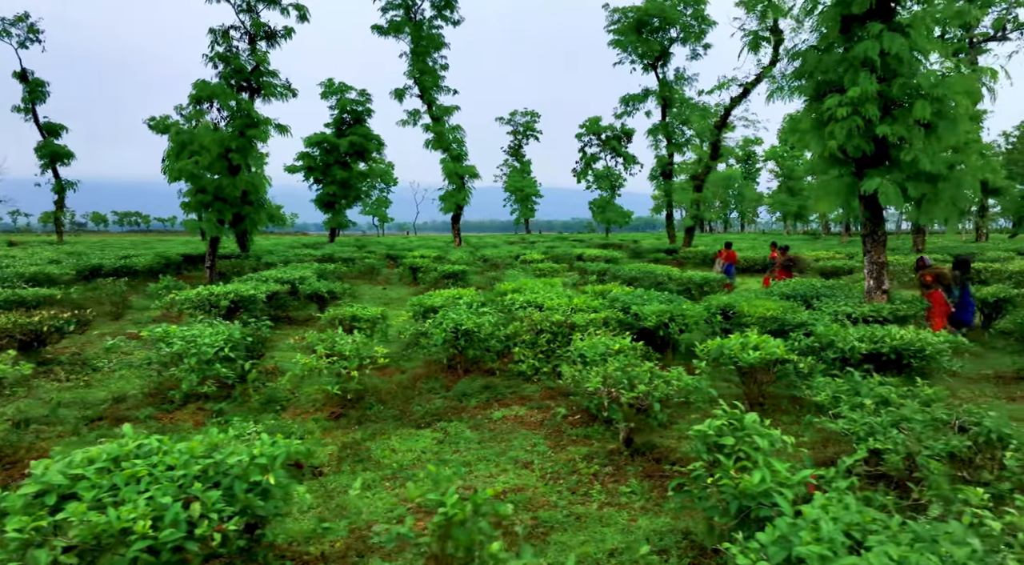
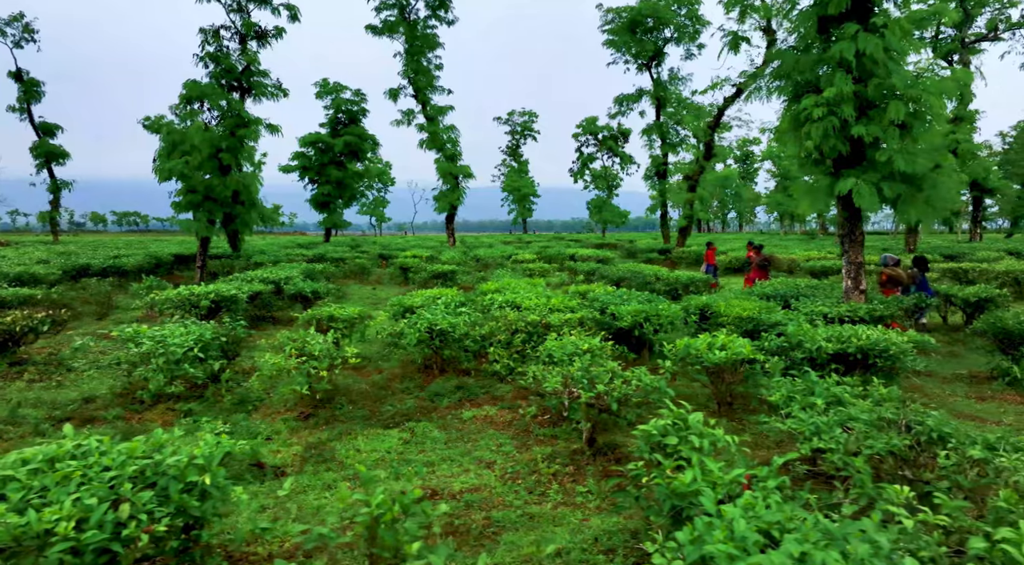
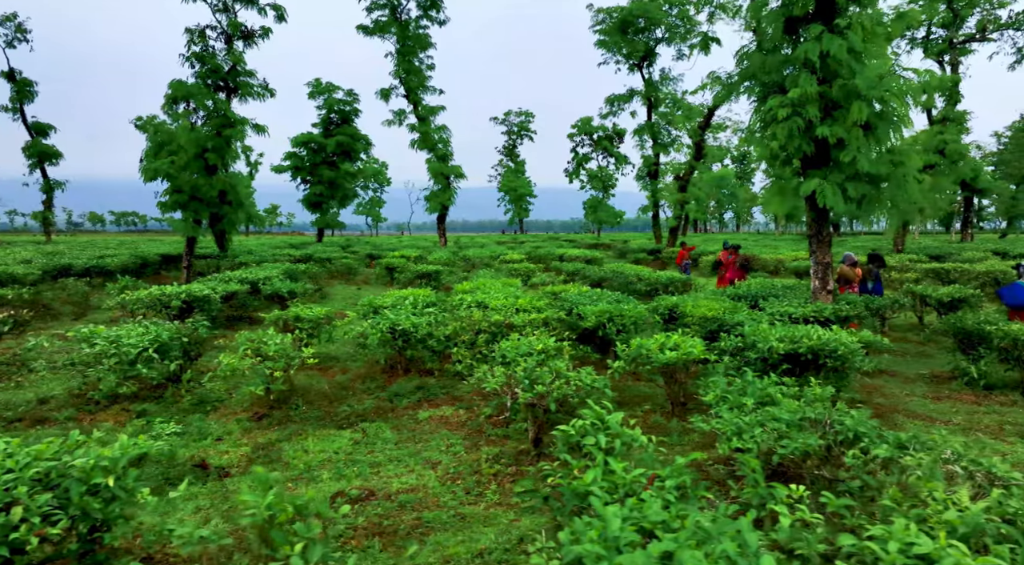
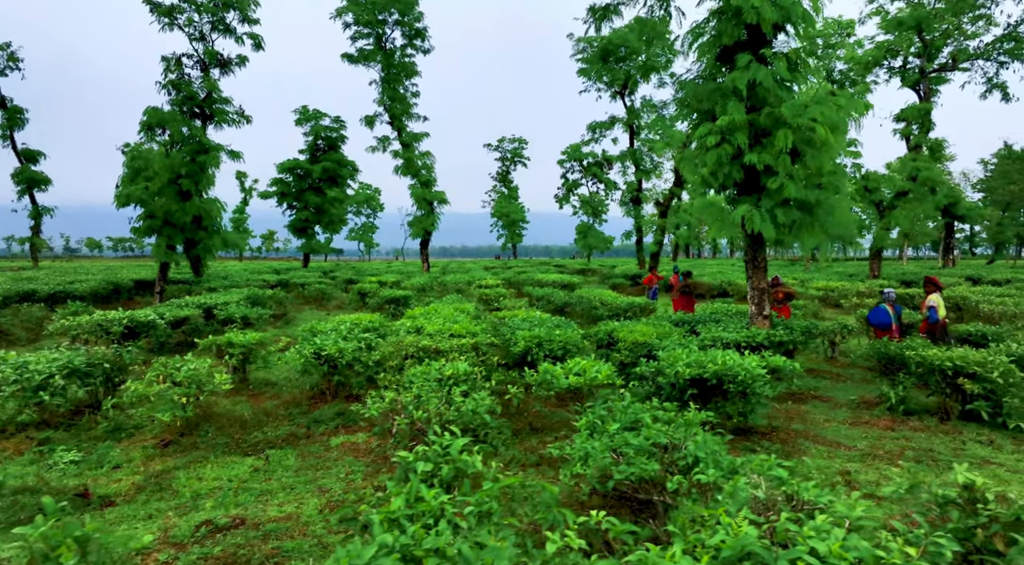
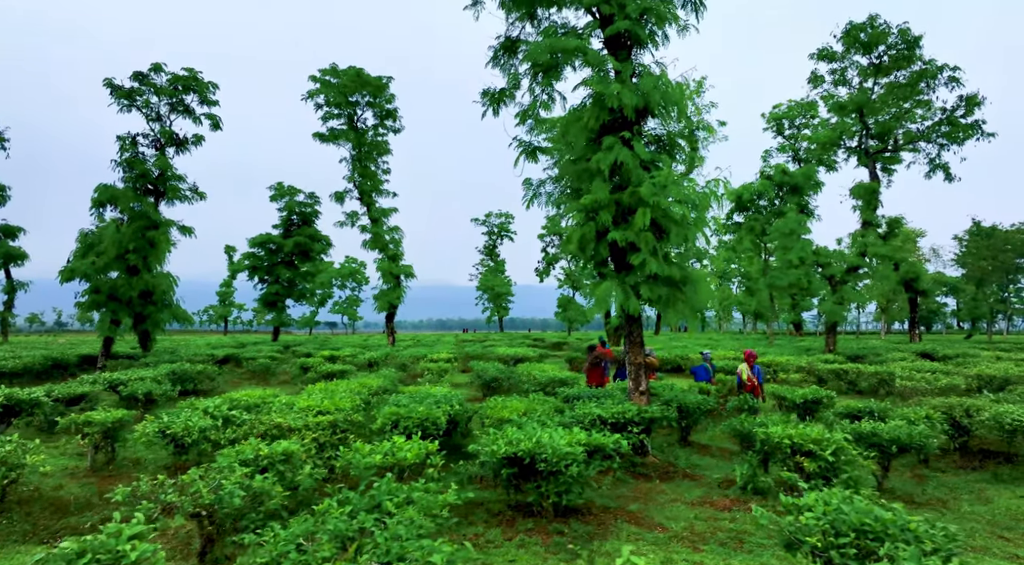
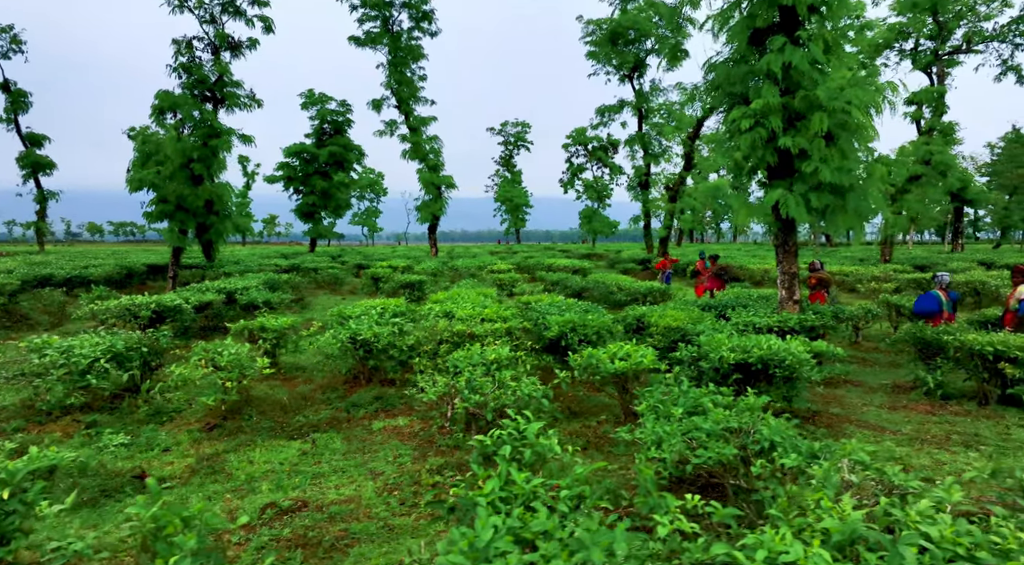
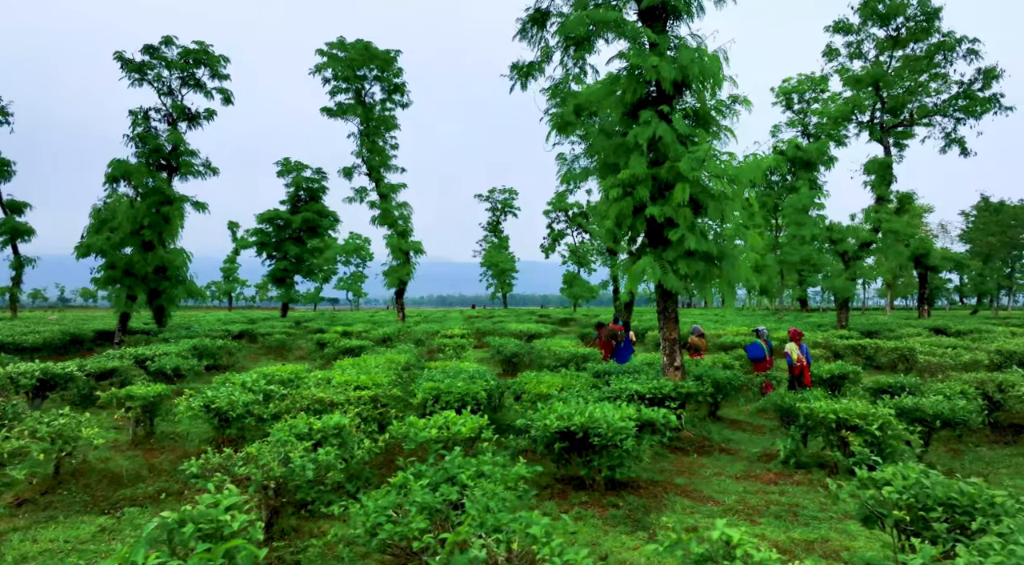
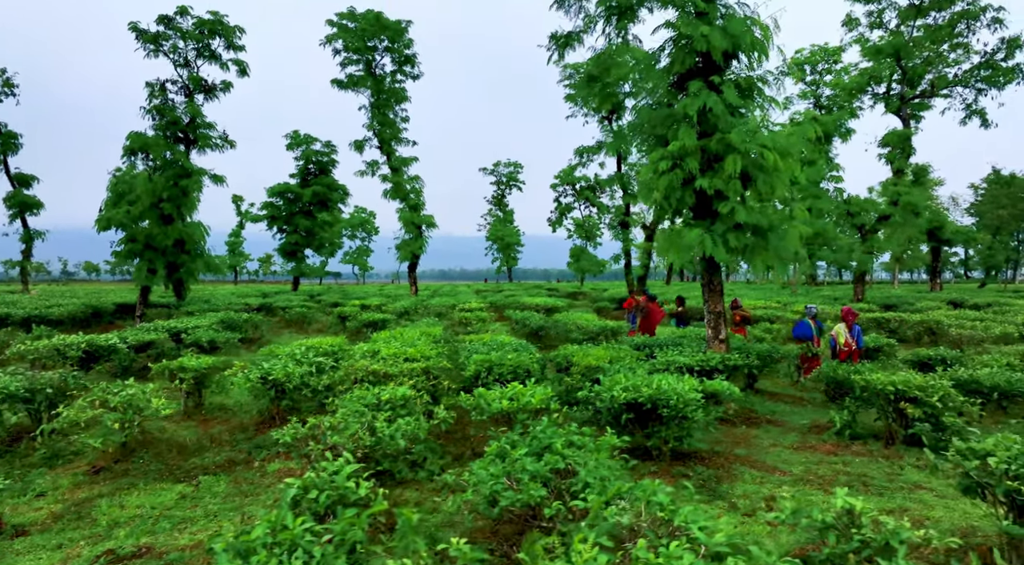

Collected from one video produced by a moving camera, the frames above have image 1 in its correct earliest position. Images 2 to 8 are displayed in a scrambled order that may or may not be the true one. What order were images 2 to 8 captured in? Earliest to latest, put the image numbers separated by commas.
2, 3, 6, 4, 8, 7, 5
